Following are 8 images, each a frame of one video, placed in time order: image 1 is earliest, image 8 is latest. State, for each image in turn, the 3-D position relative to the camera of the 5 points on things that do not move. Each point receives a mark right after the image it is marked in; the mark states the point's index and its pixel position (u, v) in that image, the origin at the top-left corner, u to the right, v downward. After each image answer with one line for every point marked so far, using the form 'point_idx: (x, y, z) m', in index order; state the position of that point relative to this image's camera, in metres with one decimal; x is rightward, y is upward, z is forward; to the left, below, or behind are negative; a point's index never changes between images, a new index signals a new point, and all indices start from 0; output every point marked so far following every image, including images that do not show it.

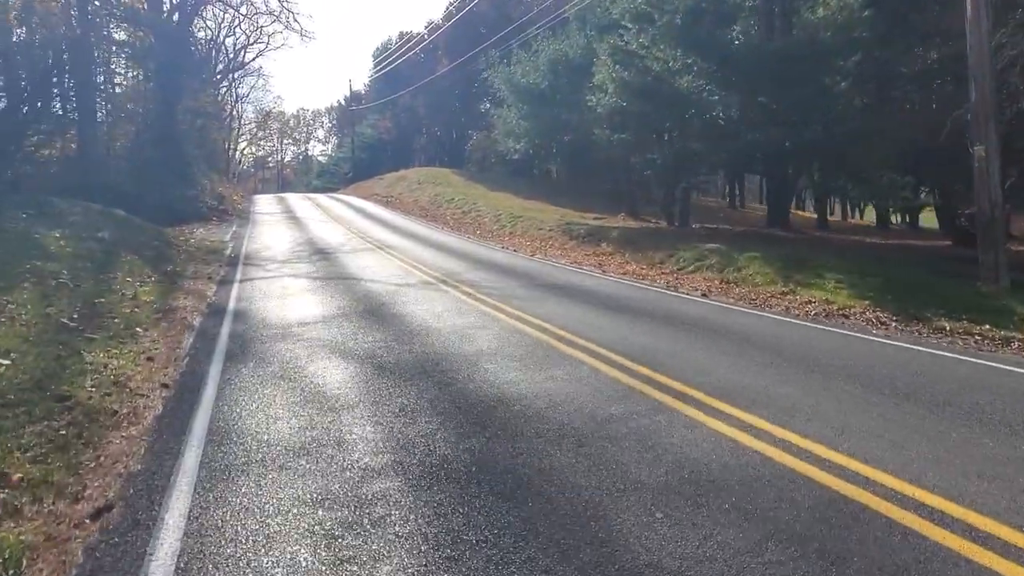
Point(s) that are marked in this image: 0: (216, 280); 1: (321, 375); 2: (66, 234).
0: (-6.4, +0.2, +15.6) m
1: (-1.9, -0.9, +7.2) m
2: (-10.0, +1.3, +16.4) m
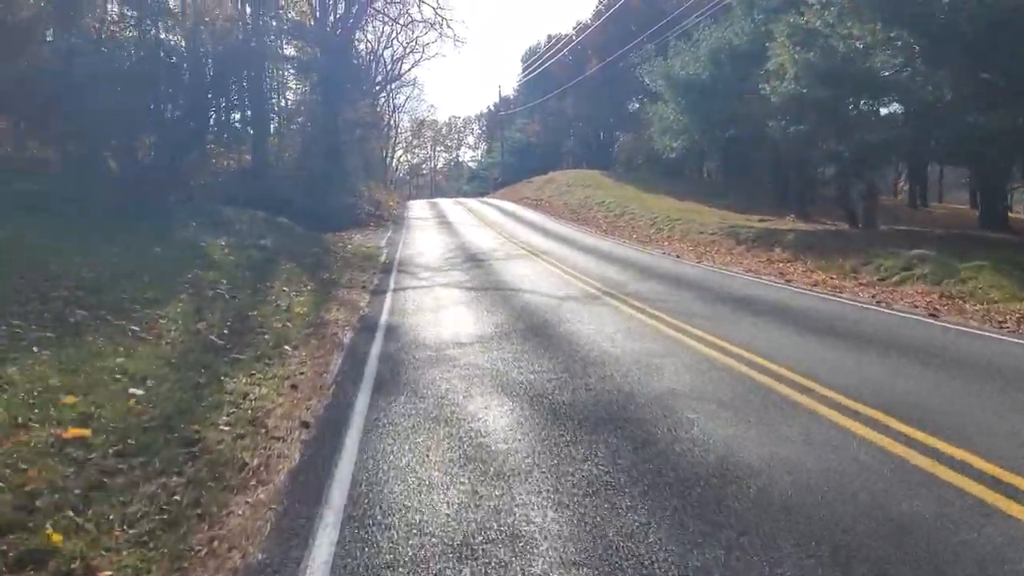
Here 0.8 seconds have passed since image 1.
0: (-2.9, 0.0, +15.1) m
1: (-0.2, -1.1, +5.9) m
2: (-6.4, +1.1, +16.5) m
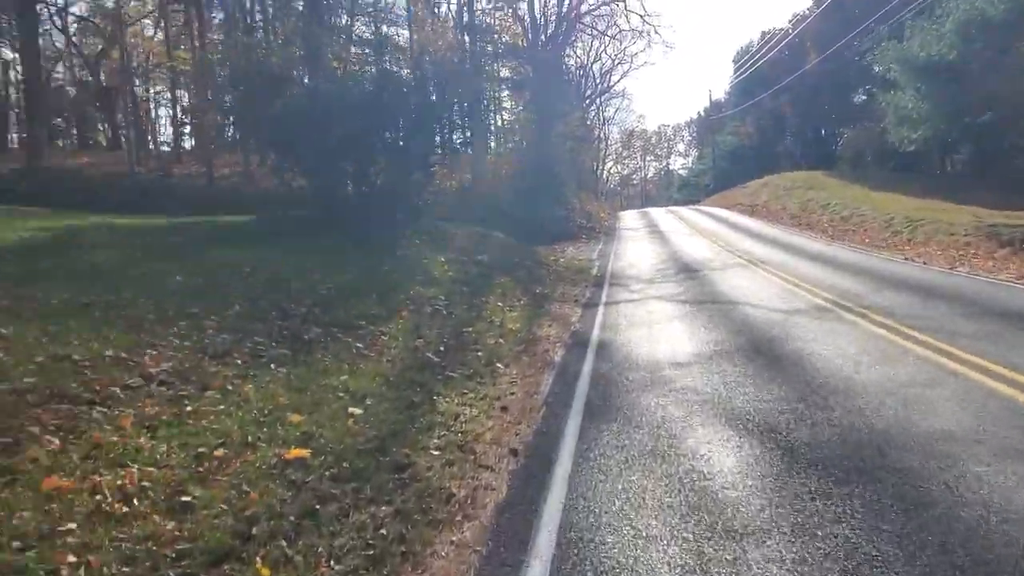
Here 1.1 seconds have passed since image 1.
0: (+1.4, -0.3, +14.8) m
1: (+1.4, -1.2, +5.2) m
2: (-1.5, +0.7, +17.2) m
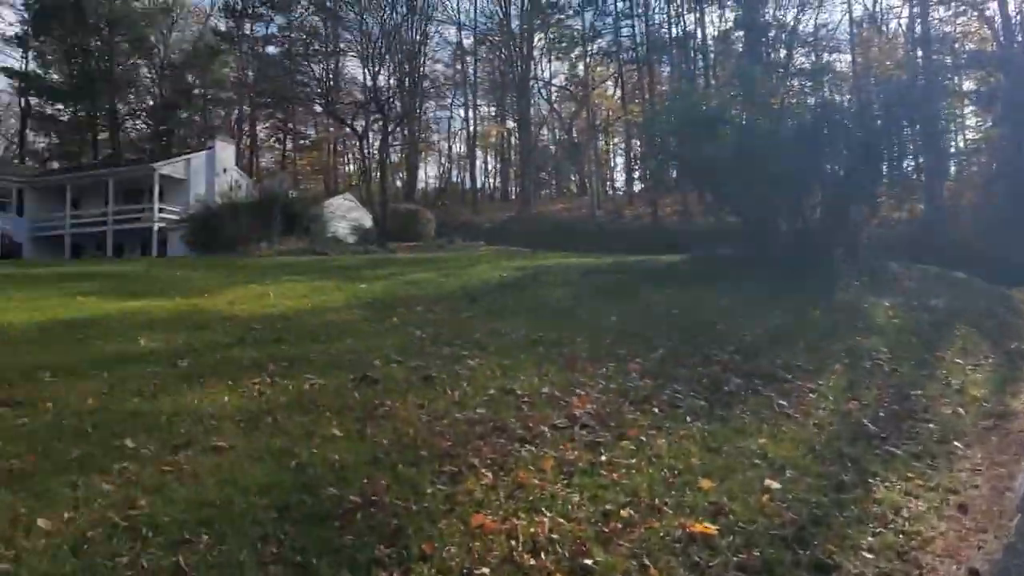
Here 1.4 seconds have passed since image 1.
0: (+8.9, -1.3, +11.4) m
1: (+3.7, -1.7, +3.3) m
2: (+7.9, -0.4, +15.0) m
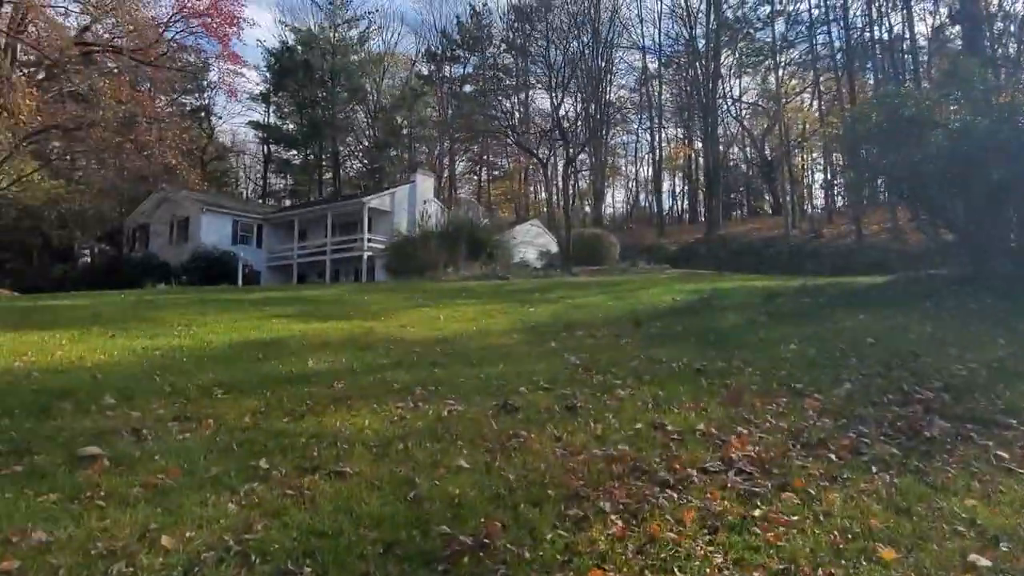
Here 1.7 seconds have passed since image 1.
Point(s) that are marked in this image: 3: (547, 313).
0: (+11.1, -1.7, +8.3) m
1: (+4.0, -1.8, +1.8) m
2: (+10.9, -0.8, +12.1) m
3: (+0.6, -0.5, +13.9) m
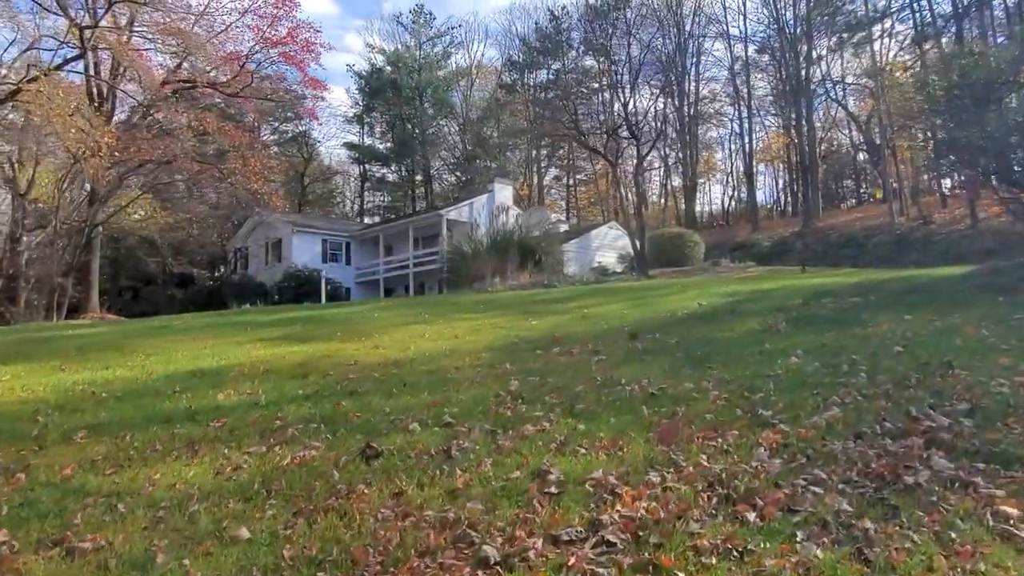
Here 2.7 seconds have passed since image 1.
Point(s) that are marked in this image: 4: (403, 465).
0: (+10.1, -1.4, +5.6) m
1: (+2.1, -1.8, +0.2) m
2: (+10.5, -0.6, +9.3) m
3: (+0.6, -0.7, +12.6) m
4: (-0.8, -1.4, +5.6) m
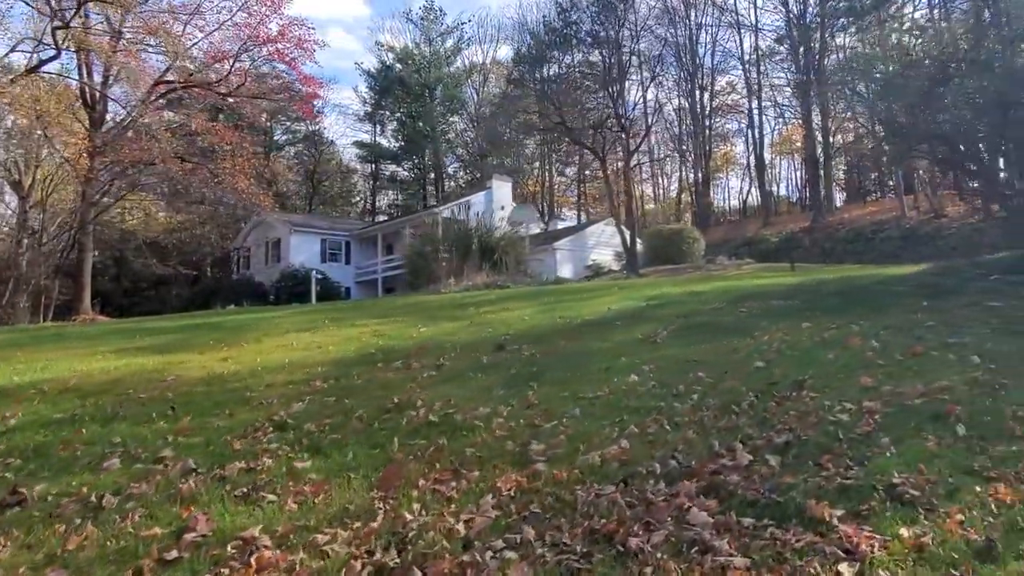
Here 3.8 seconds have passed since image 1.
0: (+7.9, -1.4, +4.2) m
1: (-0.3, -1.9, -0.9) m
2: (+8.4, -0.6, +7.9) m
3: (-1.4, -0.7, +11.6) m
4: (-3.0, -1.5, +4.6) m
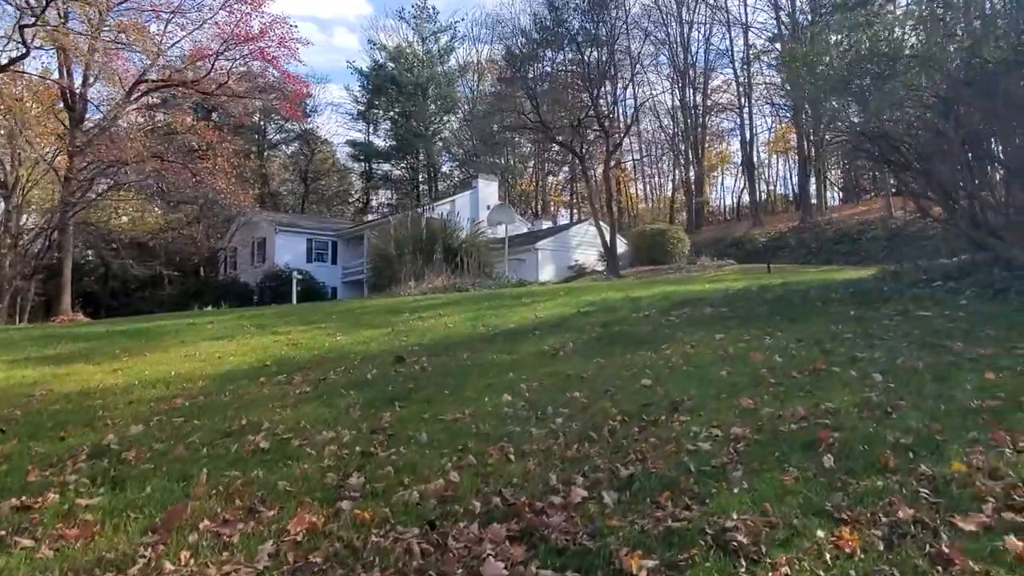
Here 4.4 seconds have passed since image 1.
0: (+6.6, -1.6, +3.6) m
1: (-1.6, -2.0, -1.4) m
2: (+7.1, -0.7, +7.4) m
3: (-2.6, -0.9, +11.1) m
4: (-4.3, -1.6, +4.1) m
